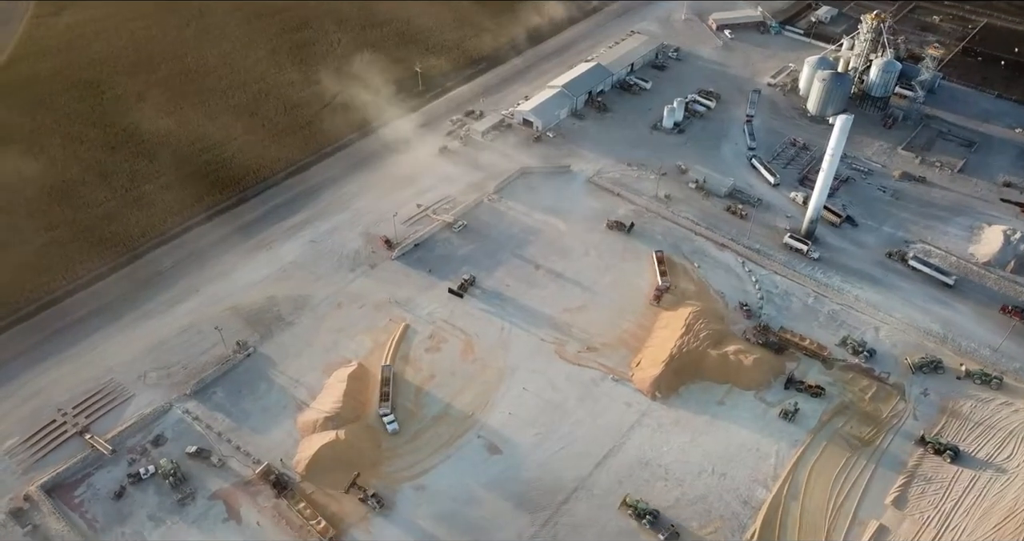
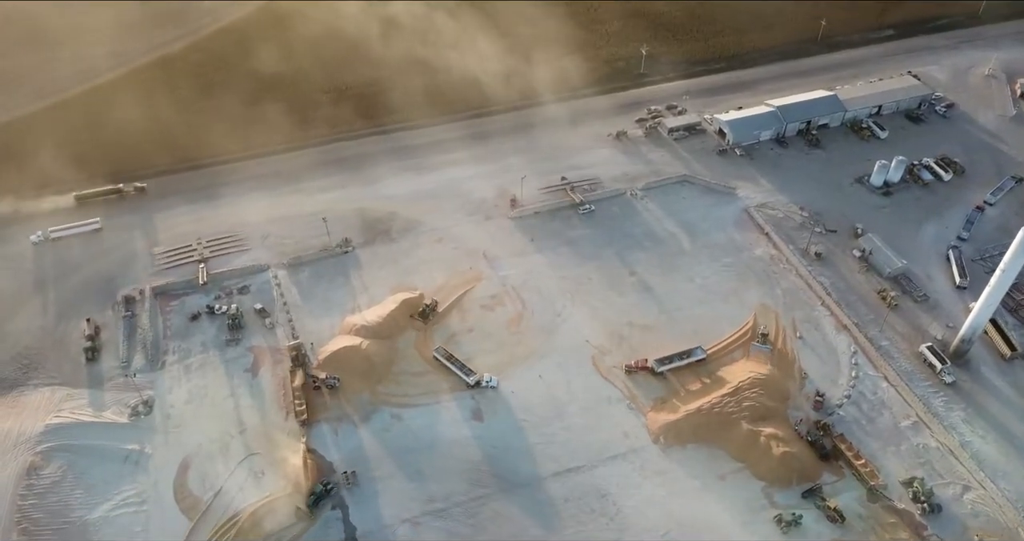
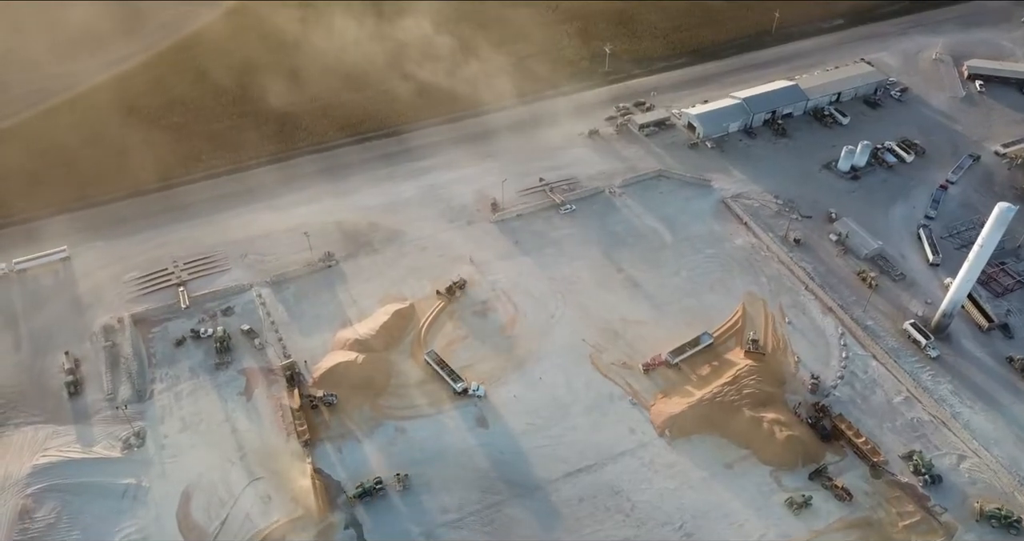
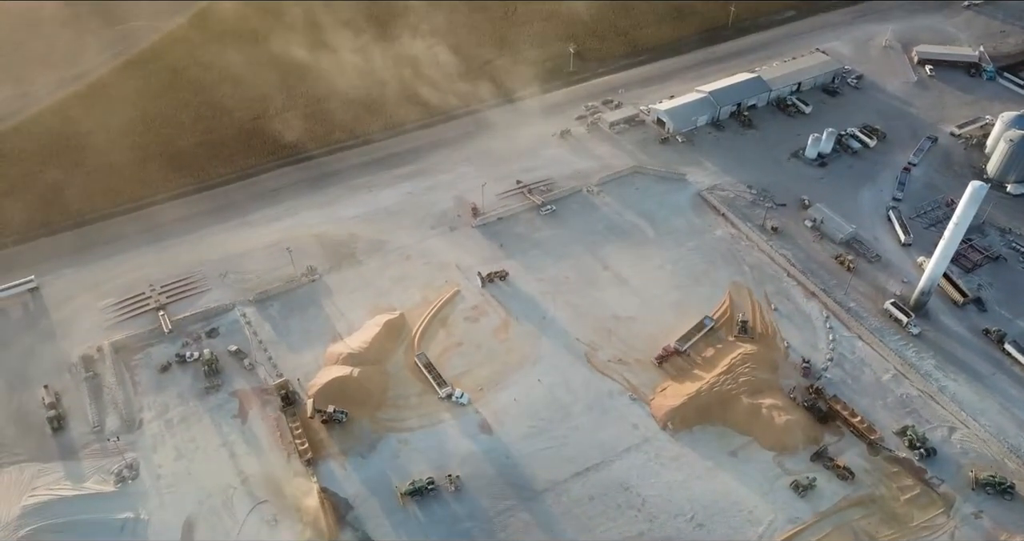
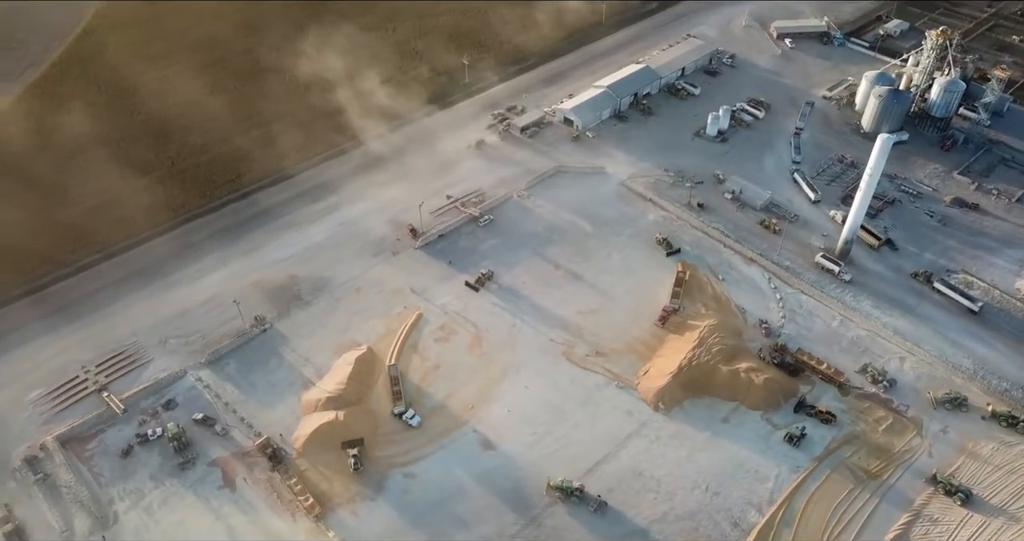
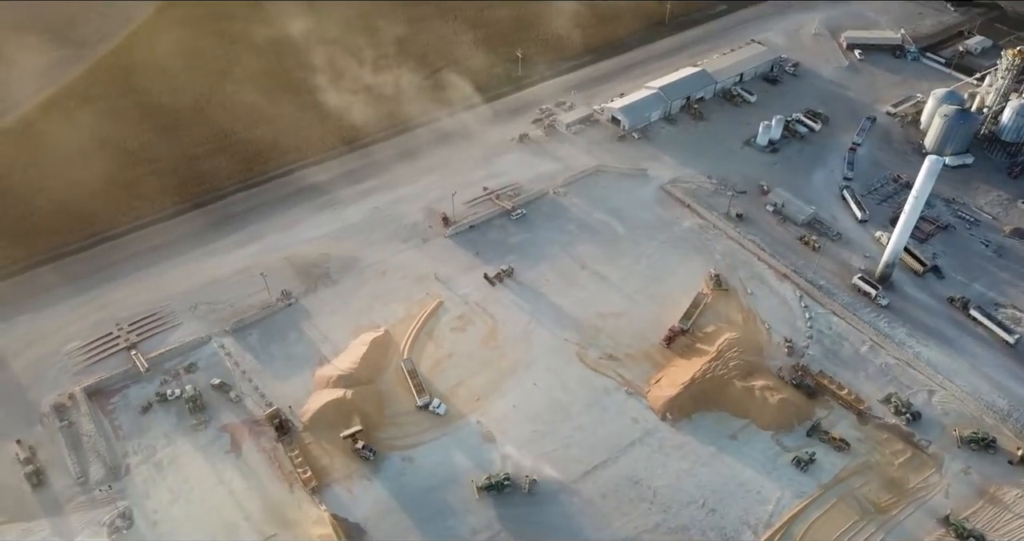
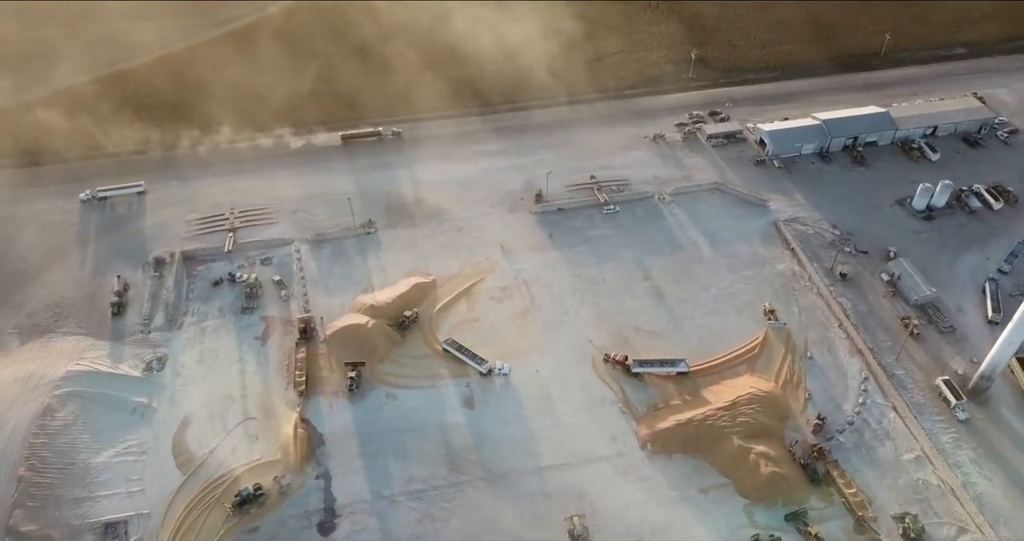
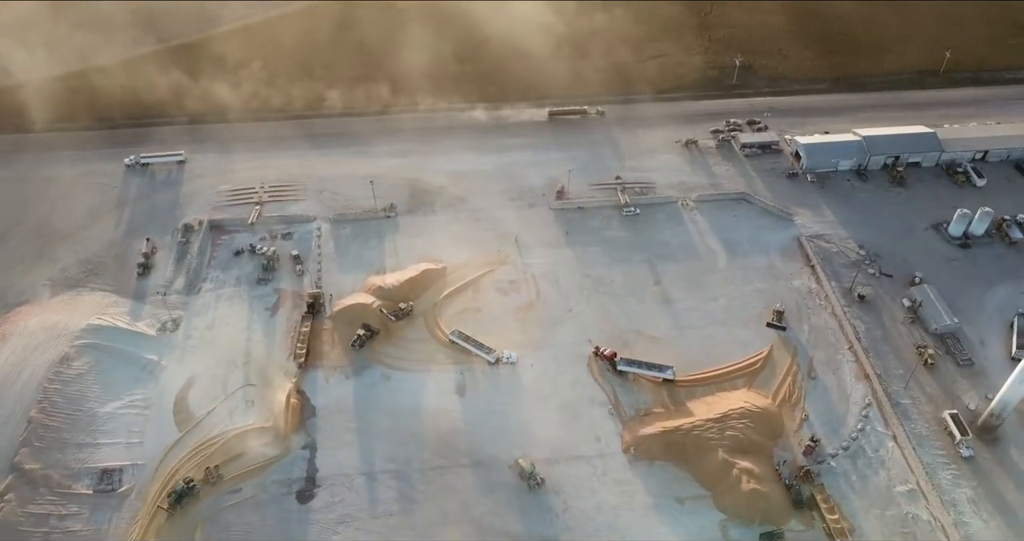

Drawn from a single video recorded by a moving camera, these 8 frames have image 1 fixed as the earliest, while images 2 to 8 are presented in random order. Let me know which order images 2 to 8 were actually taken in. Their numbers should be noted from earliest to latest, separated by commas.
5, 6, 4, 3, 2, 7, 8
